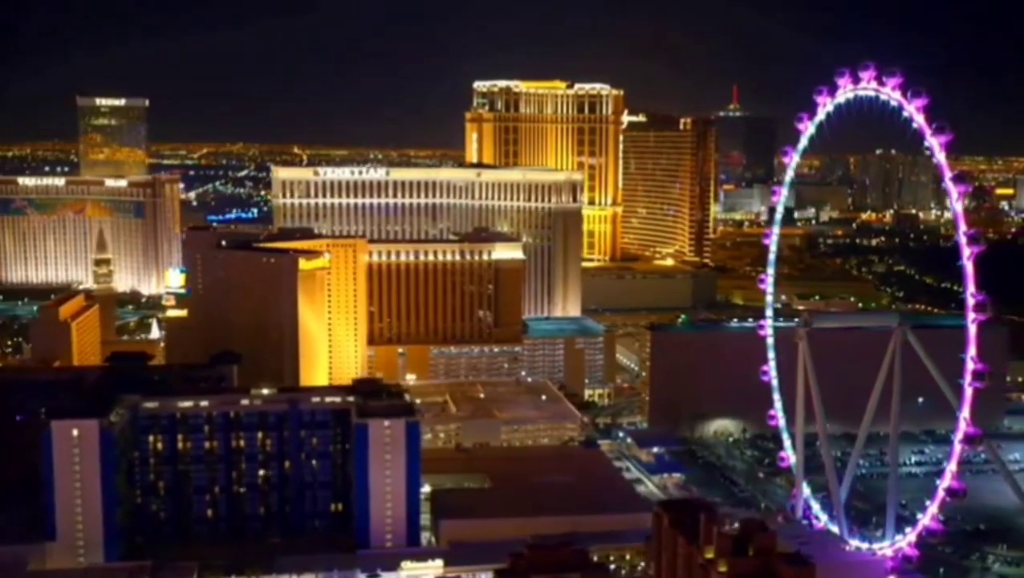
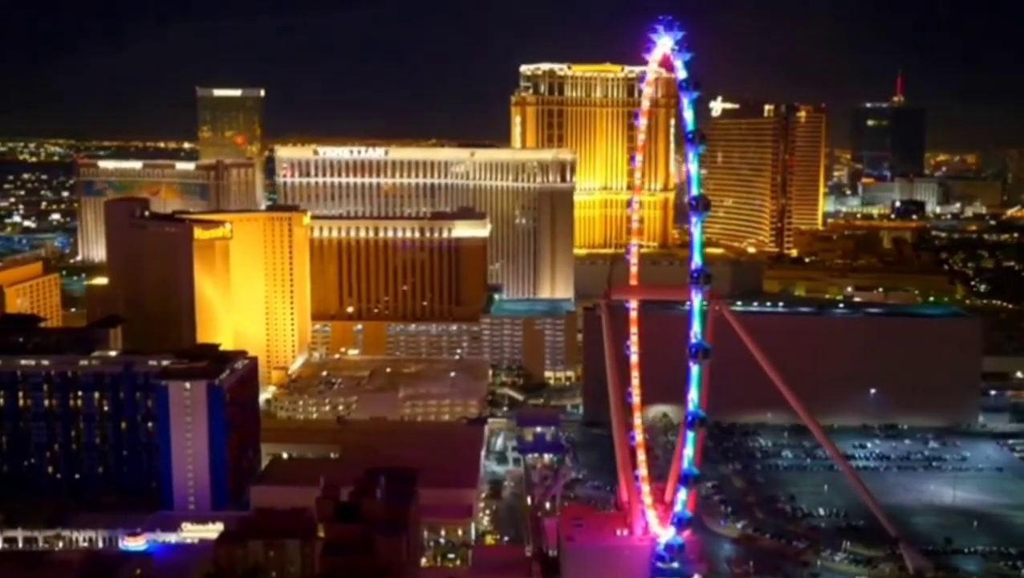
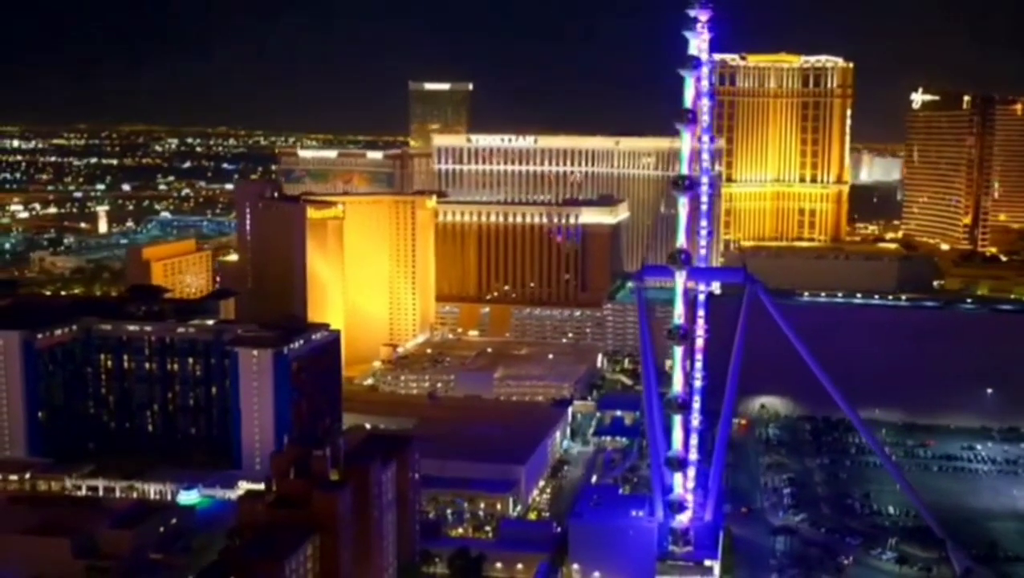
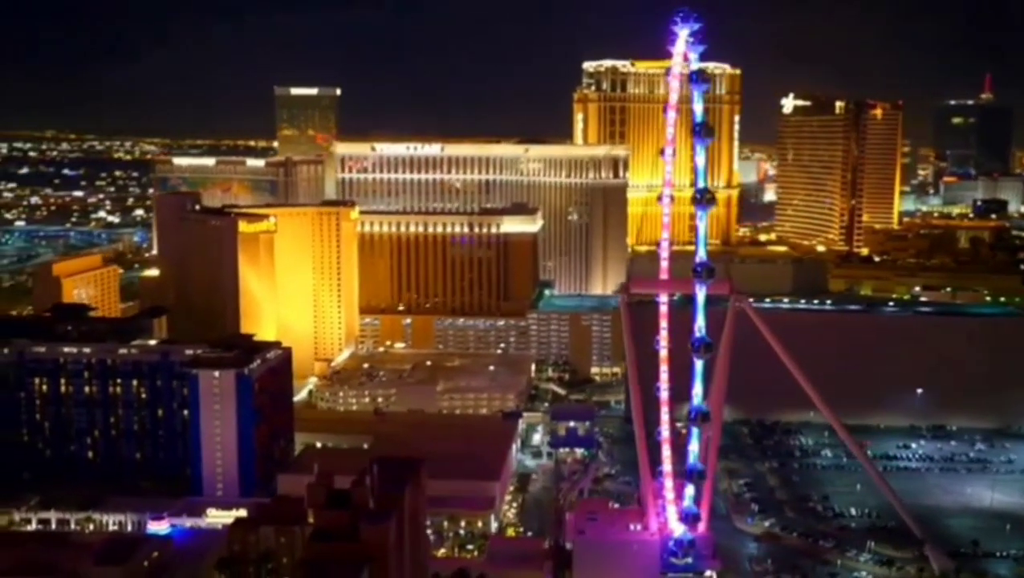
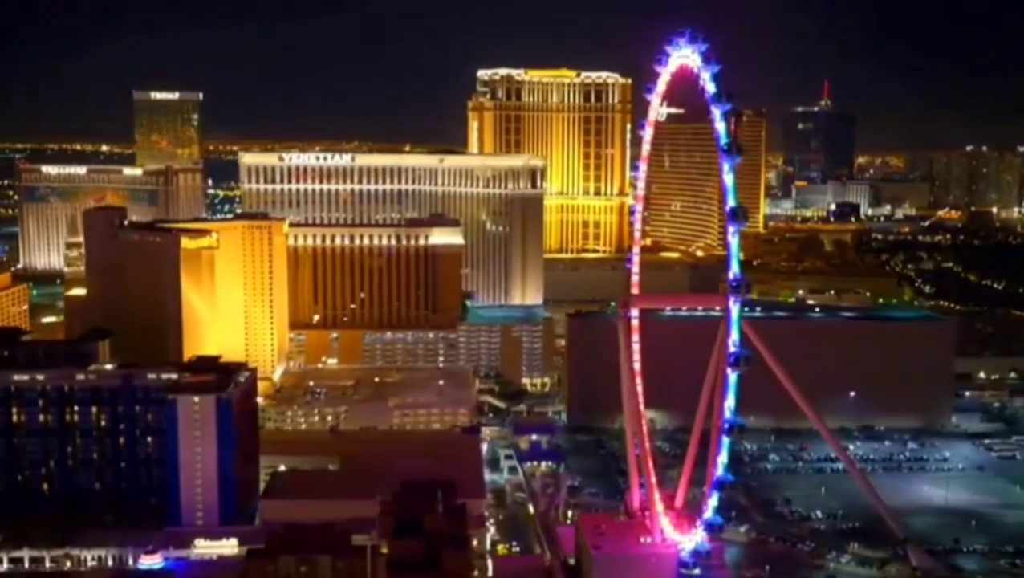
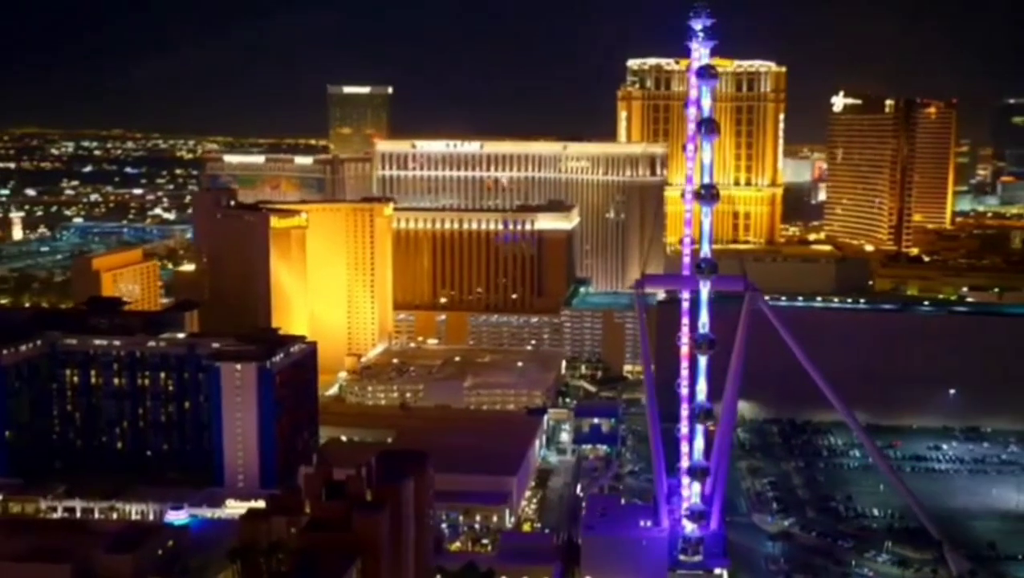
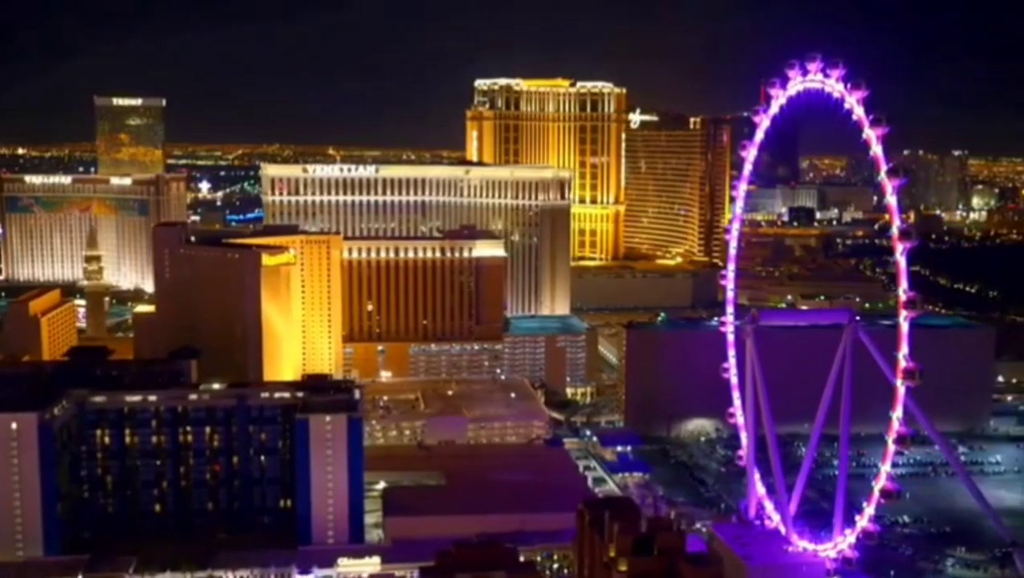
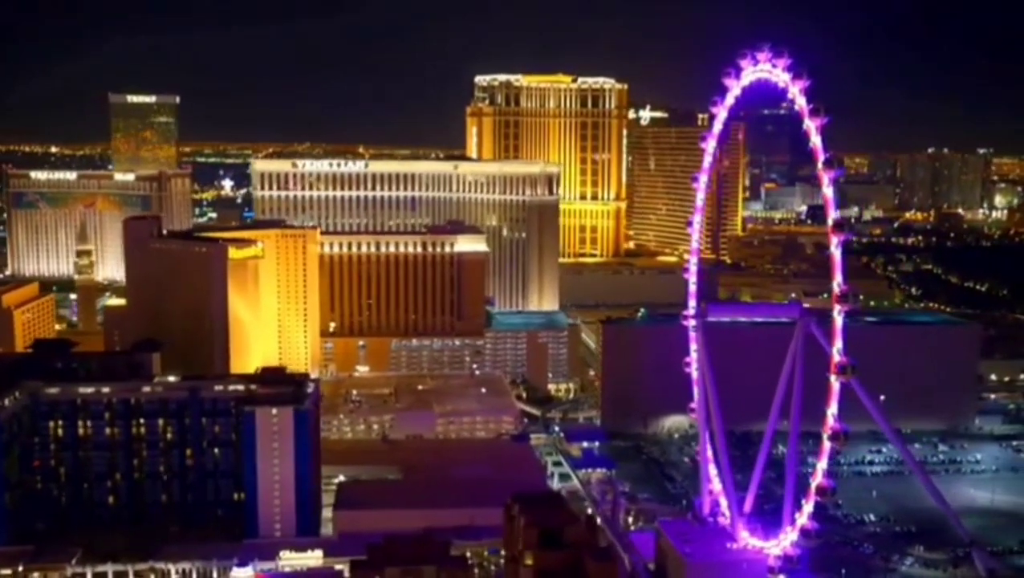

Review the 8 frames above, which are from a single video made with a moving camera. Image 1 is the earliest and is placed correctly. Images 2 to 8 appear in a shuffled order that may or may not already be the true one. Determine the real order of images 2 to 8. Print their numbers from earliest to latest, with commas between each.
7, 8, 5, 2, 4, 6, 3
